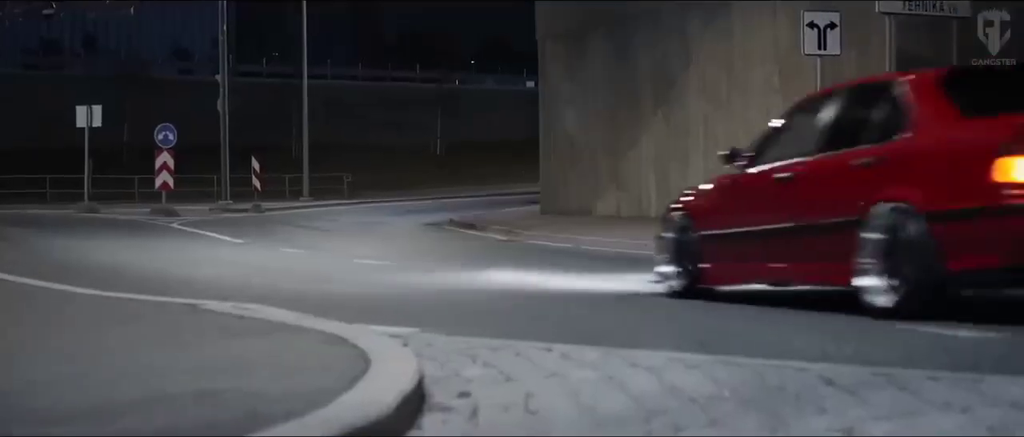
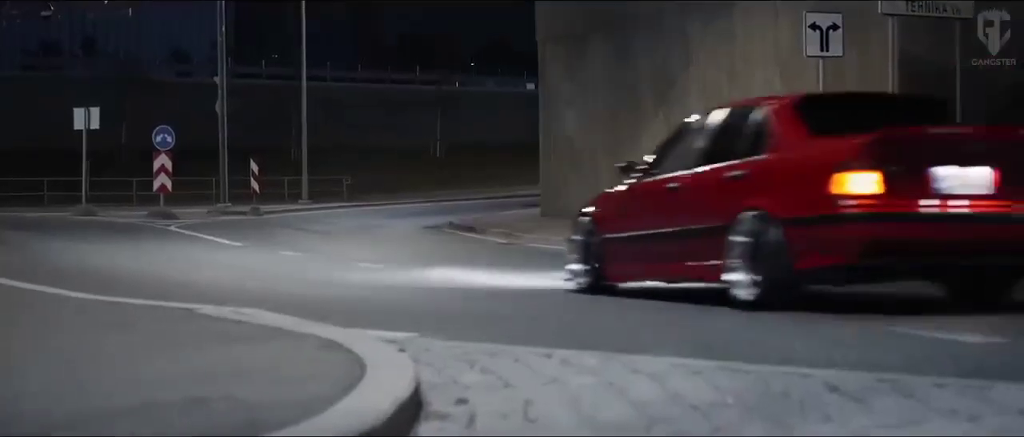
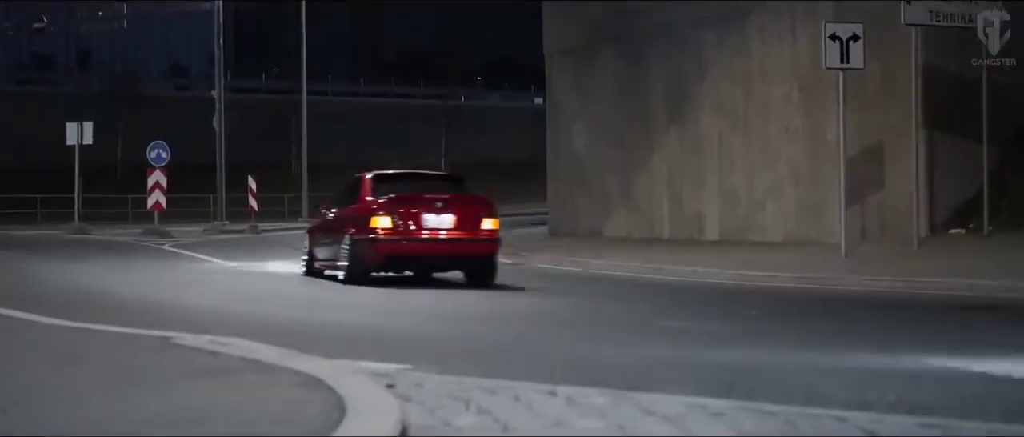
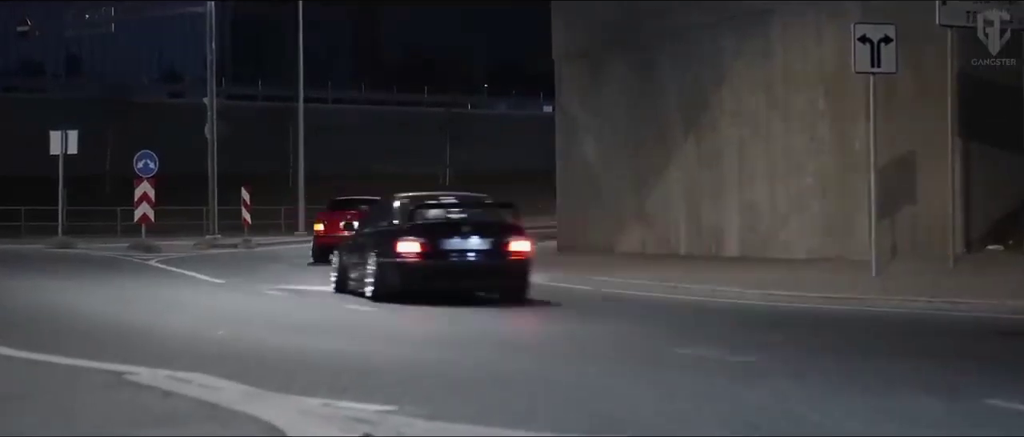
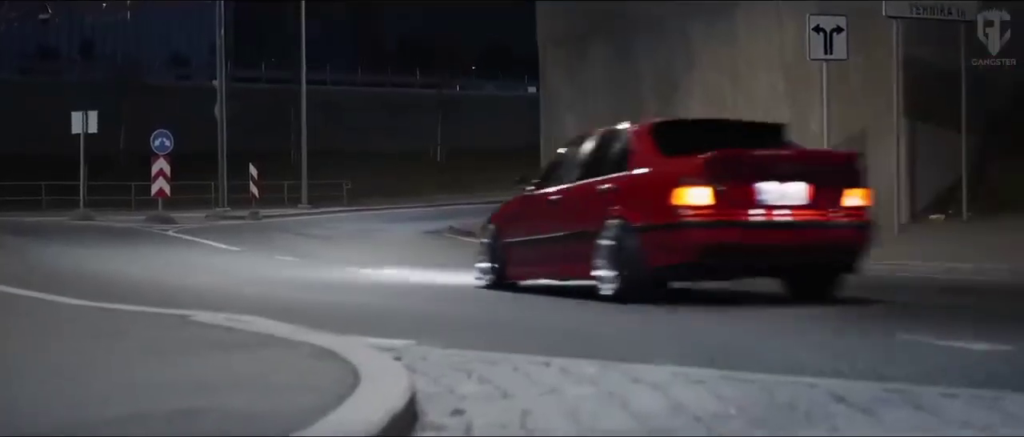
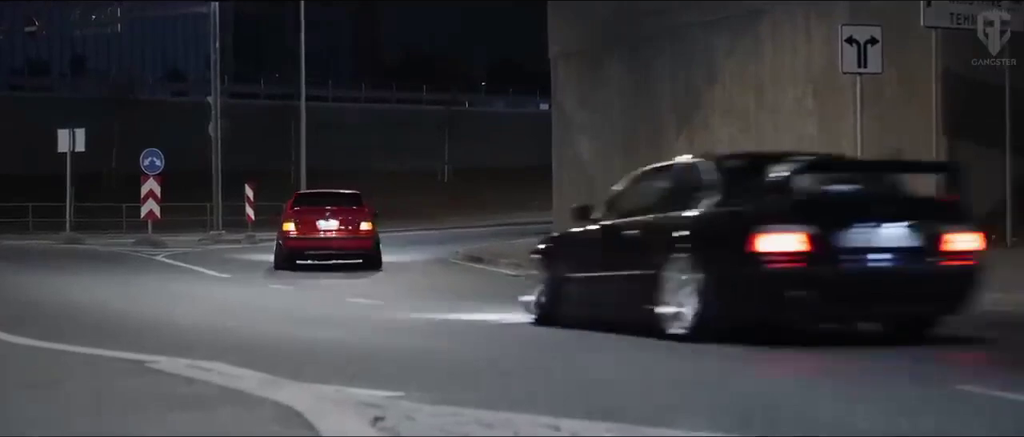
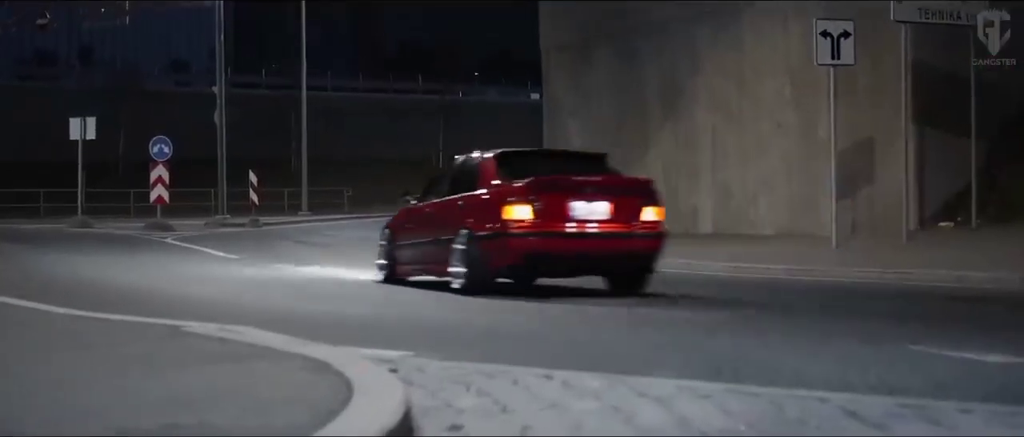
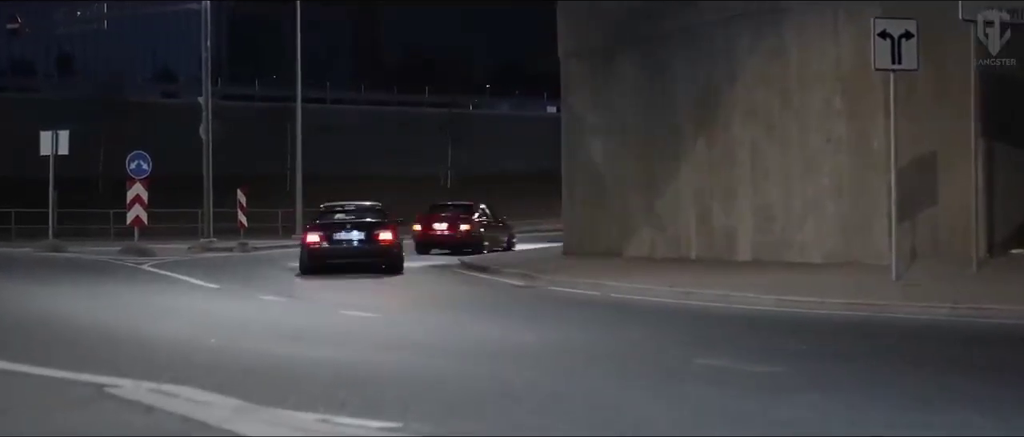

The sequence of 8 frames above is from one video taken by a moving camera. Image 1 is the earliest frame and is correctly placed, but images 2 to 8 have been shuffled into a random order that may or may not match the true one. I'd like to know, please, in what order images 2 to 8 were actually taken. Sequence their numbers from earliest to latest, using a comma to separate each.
2, 5, 7, 3, 6, 4, 8
